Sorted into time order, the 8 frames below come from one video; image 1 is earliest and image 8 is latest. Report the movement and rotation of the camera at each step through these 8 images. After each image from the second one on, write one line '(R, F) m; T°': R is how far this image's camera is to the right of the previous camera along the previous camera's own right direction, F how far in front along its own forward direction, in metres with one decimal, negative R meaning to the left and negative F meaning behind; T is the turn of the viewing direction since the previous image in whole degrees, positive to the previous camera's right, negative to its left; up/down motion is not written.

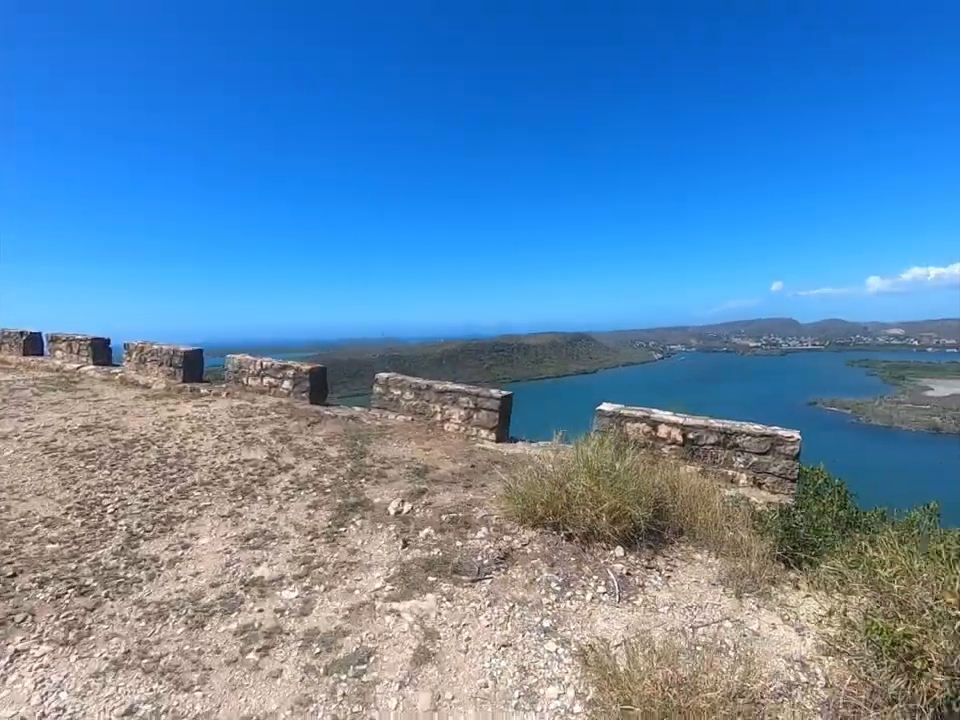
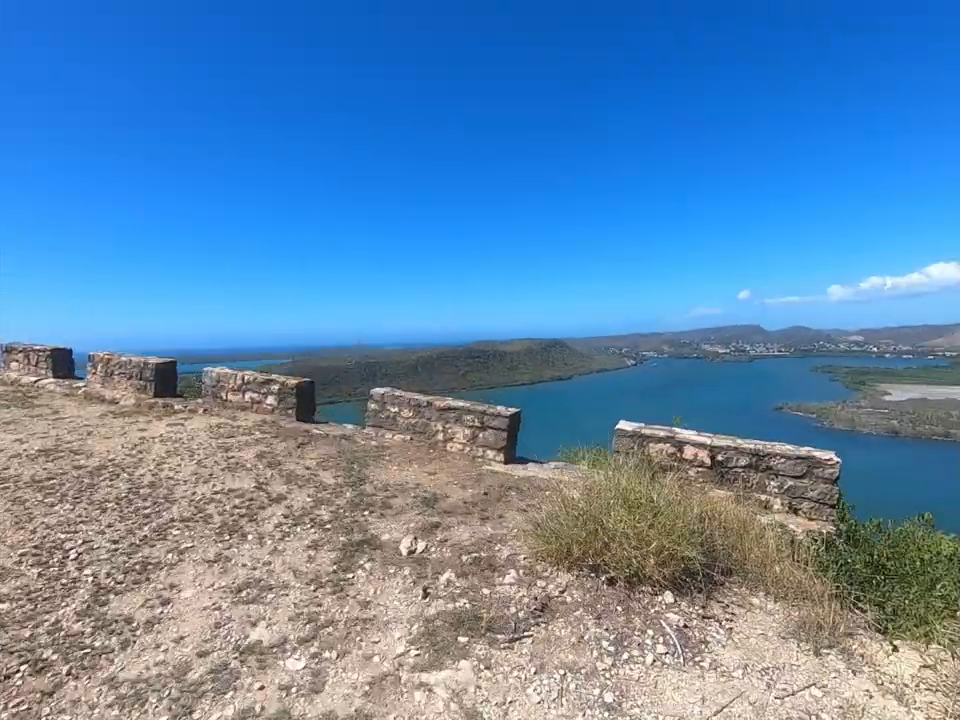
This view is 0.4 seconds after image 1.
(-0.3, +0.4) m; +3°
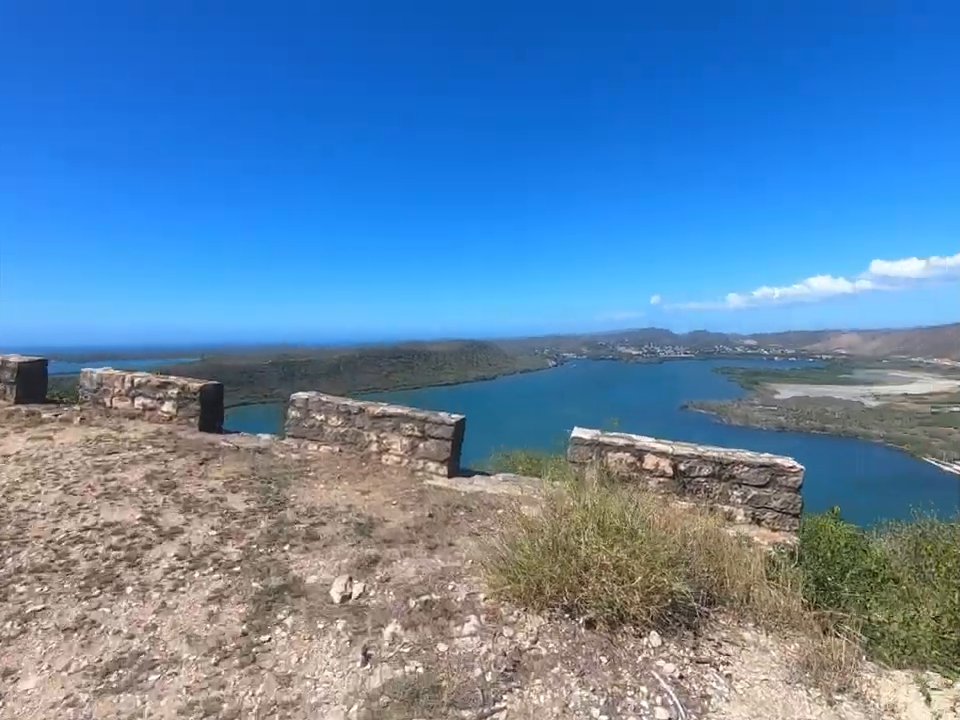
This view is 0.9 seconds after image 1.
(-0.1, +0.5) m; +8°
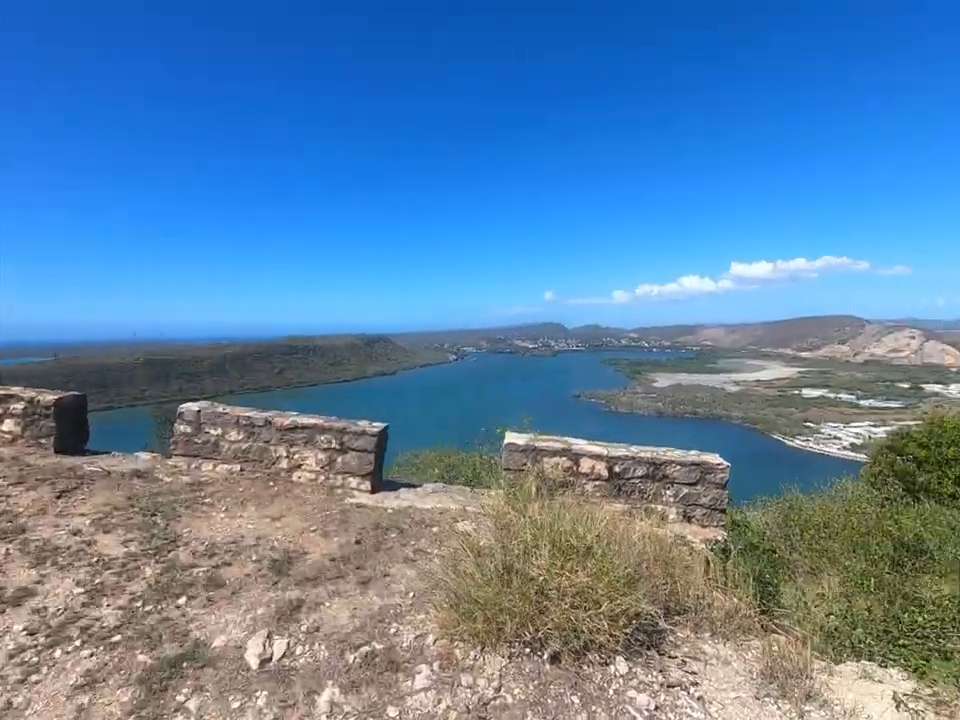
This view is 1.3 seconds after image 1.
(-0.2, +0.4) m; +11°
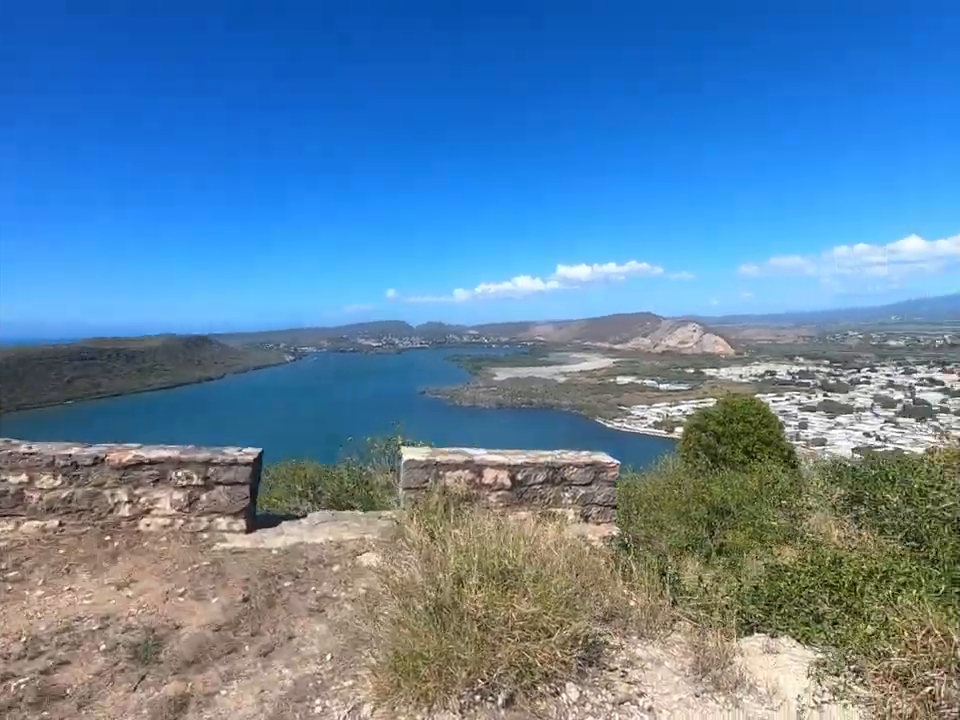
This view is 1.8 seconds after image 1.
(-0.3, +0.3) m; +17°
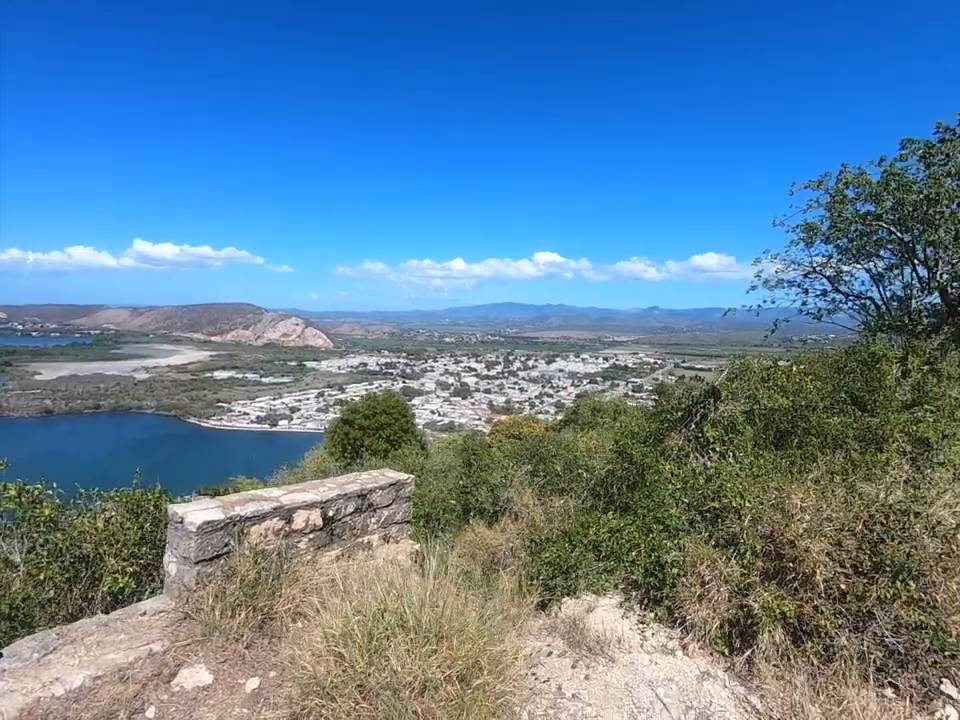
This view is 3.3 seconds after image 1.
(-1.2, +0.7) m; +42°
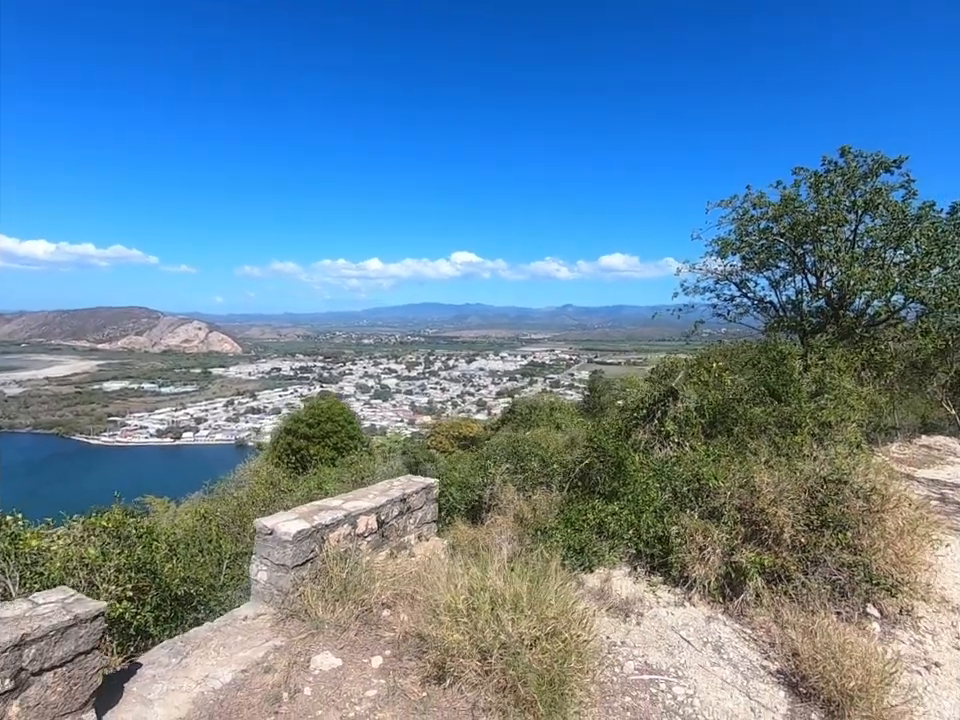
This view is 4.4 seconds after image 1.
(-0.8, -0.5) m; +9°
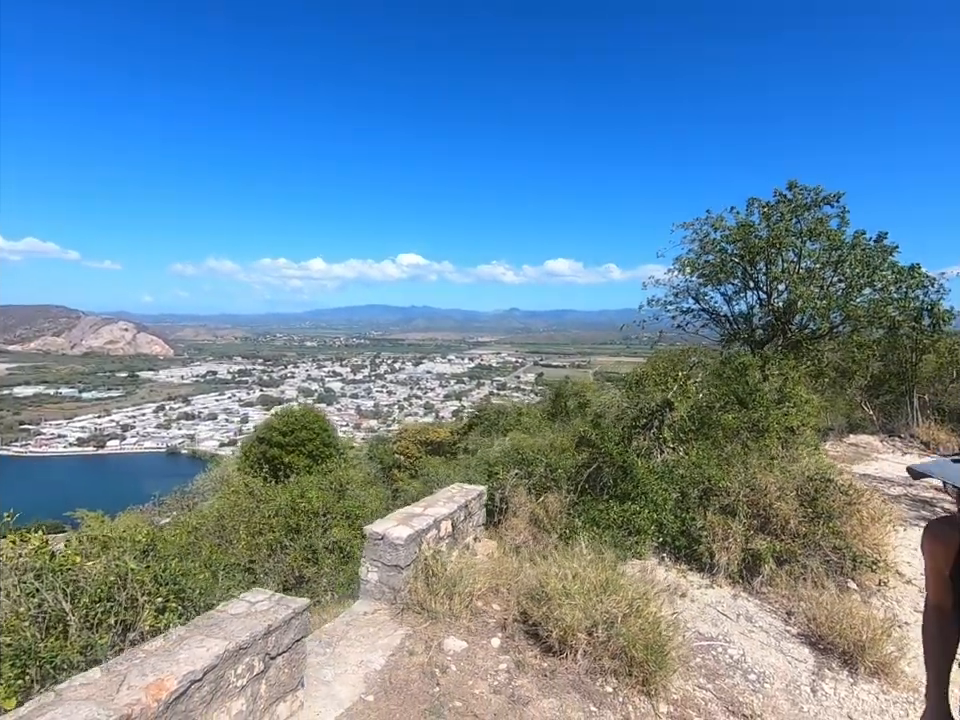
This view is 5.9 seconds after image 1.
(-0.9, -0.5) m; +6°
